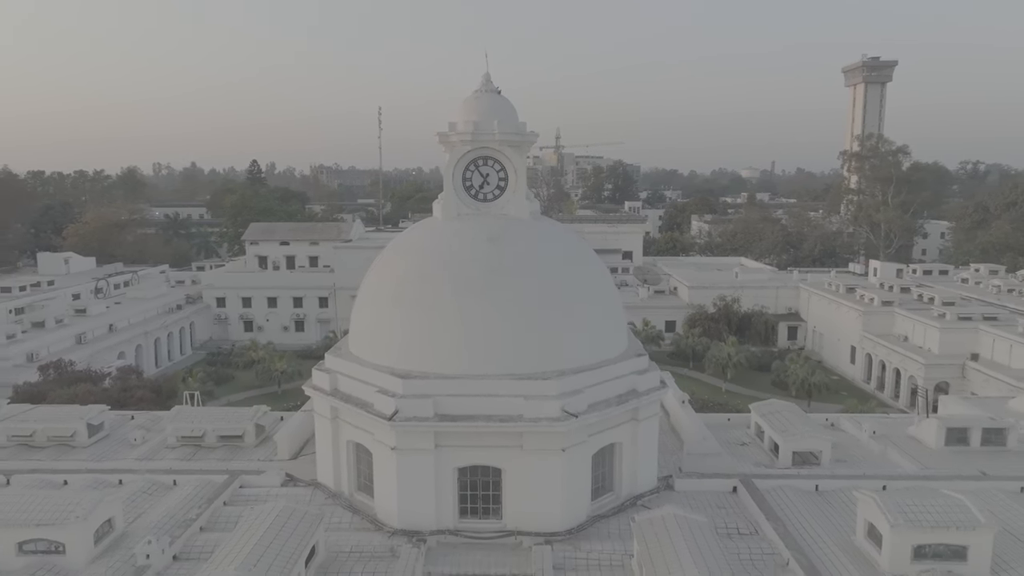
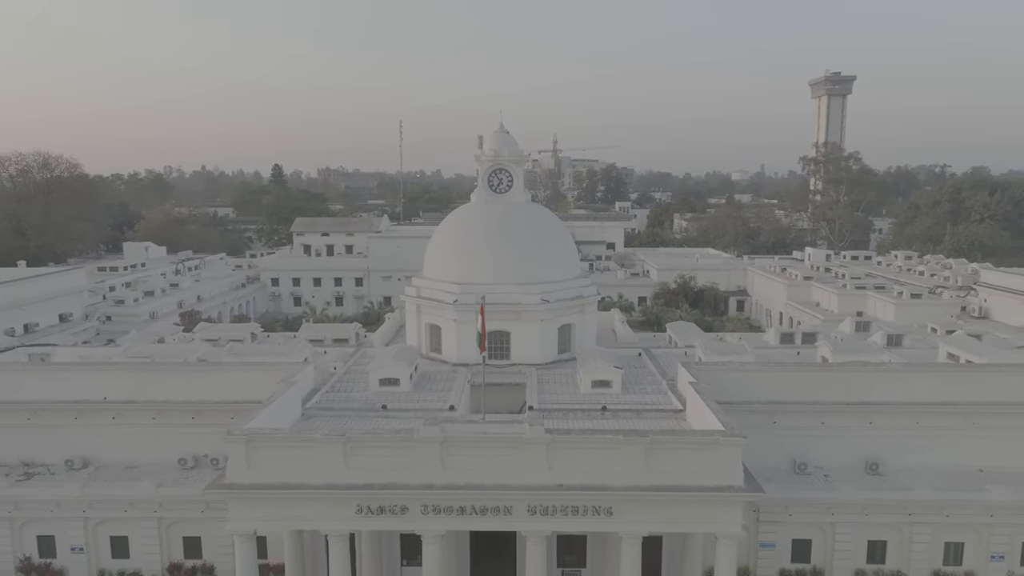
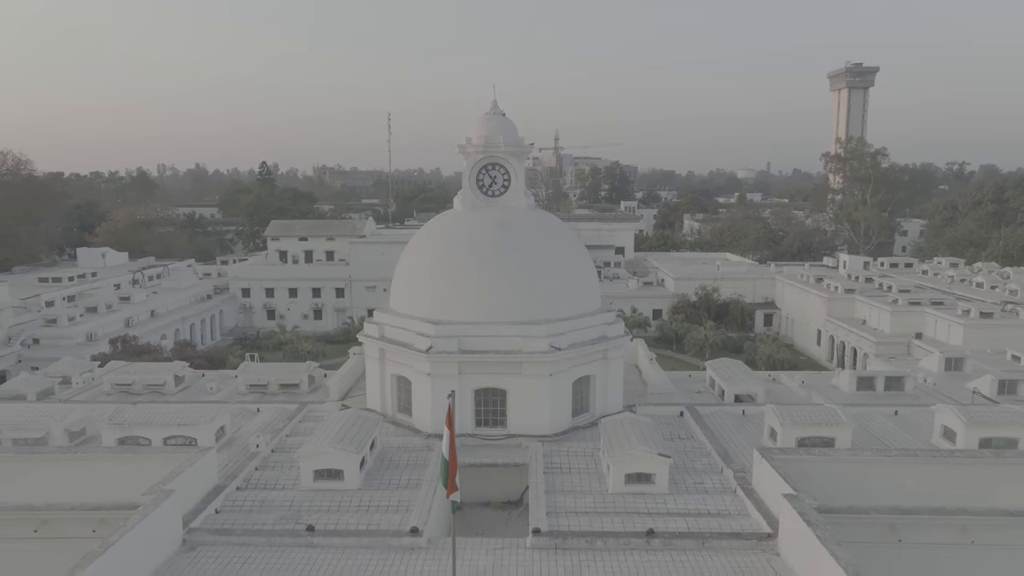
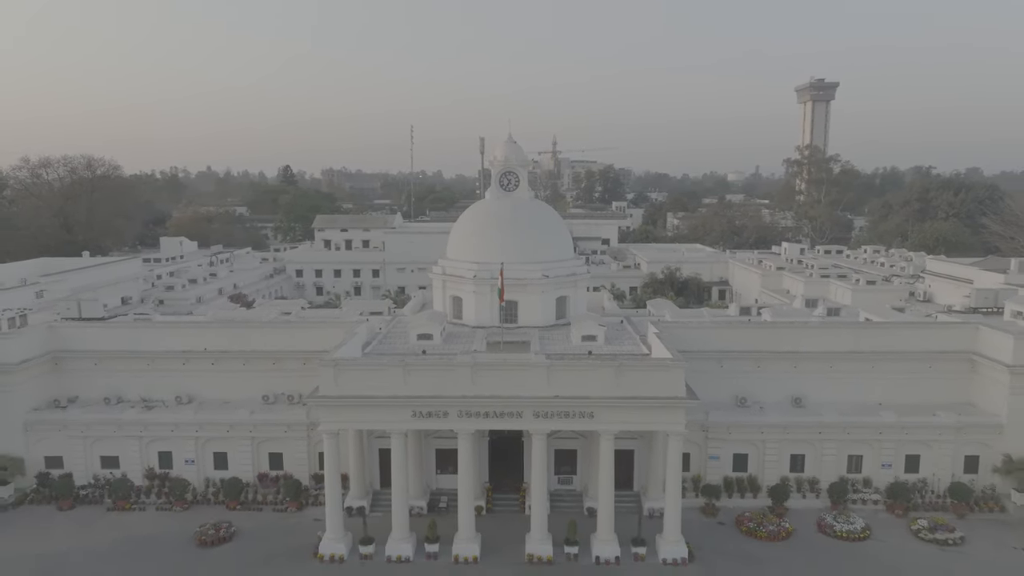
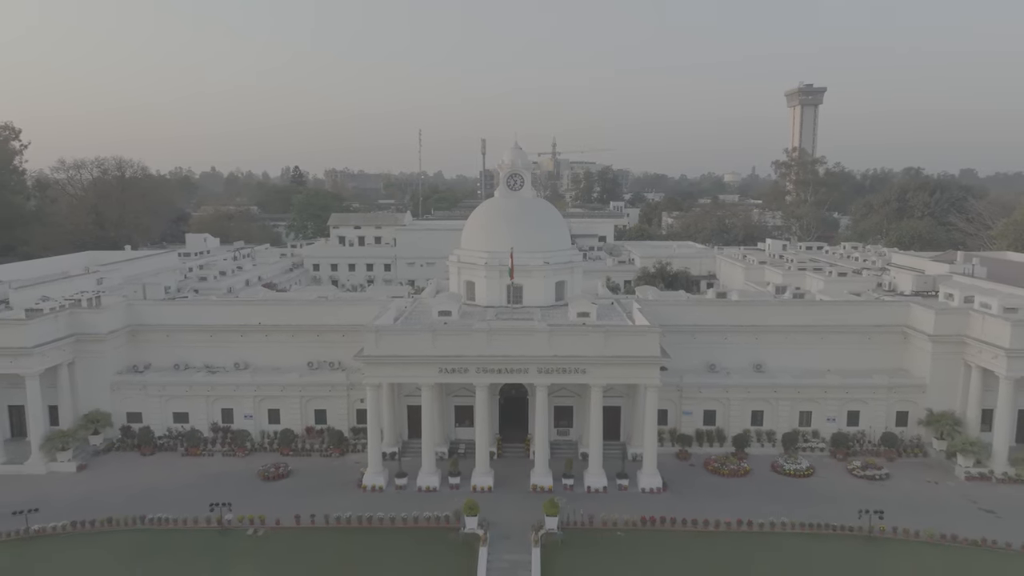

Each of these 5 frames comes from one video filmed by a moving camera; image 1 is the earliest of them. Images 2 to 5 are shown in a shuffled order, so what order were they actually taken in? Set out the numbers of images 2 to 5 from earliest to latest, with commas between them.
3, 2, 4, 5
